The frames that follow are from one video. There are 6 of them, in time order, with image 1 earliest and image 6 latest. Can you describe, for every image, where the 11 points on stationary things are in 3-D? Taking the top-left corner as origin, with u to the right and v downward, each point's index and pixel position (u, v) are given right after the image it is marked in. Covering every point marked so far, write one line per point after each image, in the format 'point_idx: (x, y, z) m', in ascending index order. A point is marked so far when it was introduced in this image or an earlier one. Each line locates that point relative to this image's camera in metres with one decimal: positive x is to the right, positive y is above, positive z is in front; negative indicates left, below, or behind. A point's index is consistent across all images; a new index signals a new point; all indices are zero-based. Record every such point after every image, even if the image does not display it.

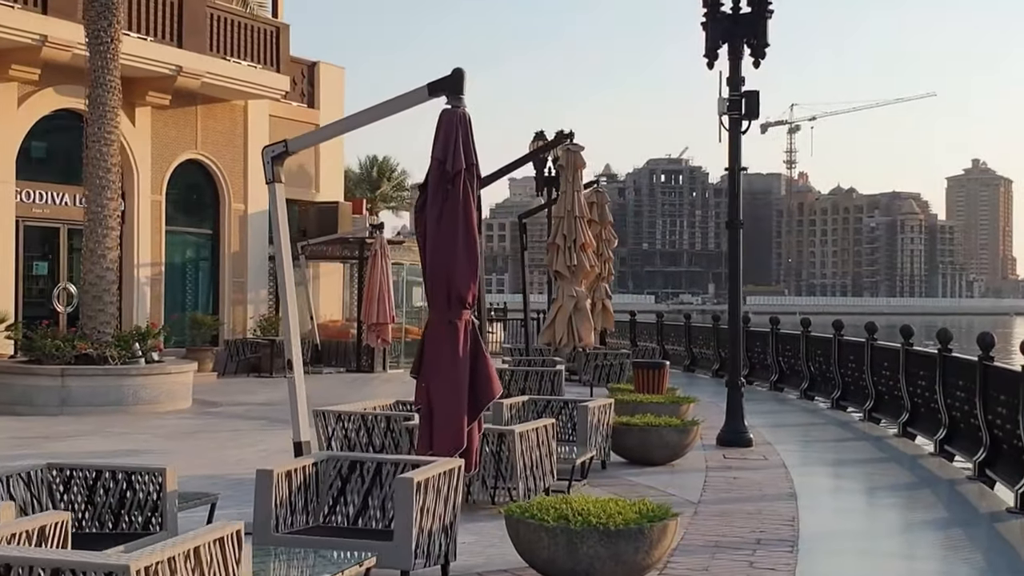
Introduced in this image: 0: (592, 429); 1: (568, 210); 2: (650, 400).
0: (+0.7, -1.3, +9.9) m
1: (+0.7, +1.0, +13.1) m
2: (+1.7, -1.4, +13.1) m
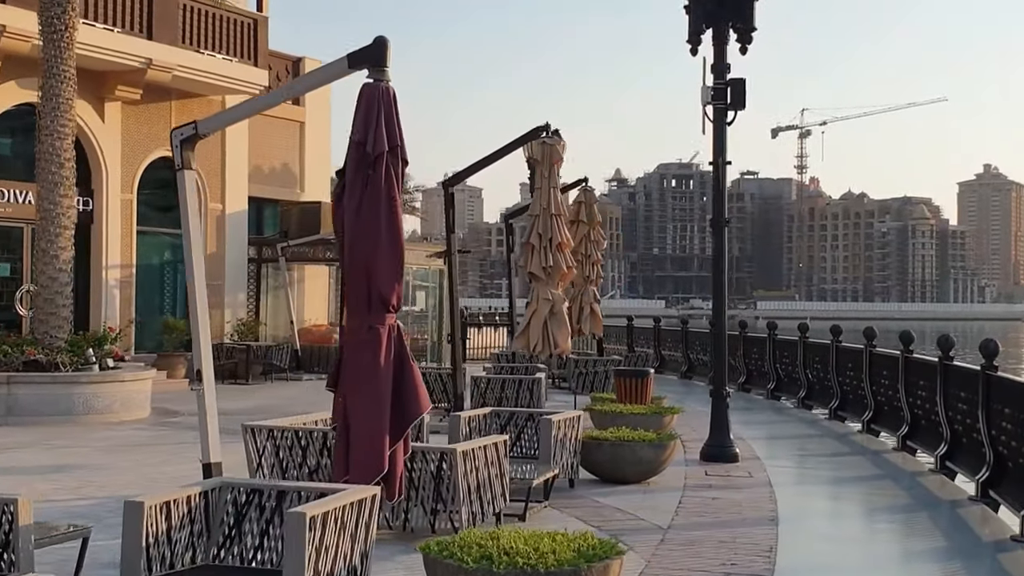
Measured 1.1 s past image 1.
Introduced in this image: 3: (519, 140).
0: (+0.4, -1.3, +9.0) m
1: (+0.4, +0.9, +12.3) m
2: (+1.3, -1.4, +12.2) m
3: (+0.1, +1.7, +12.6) m
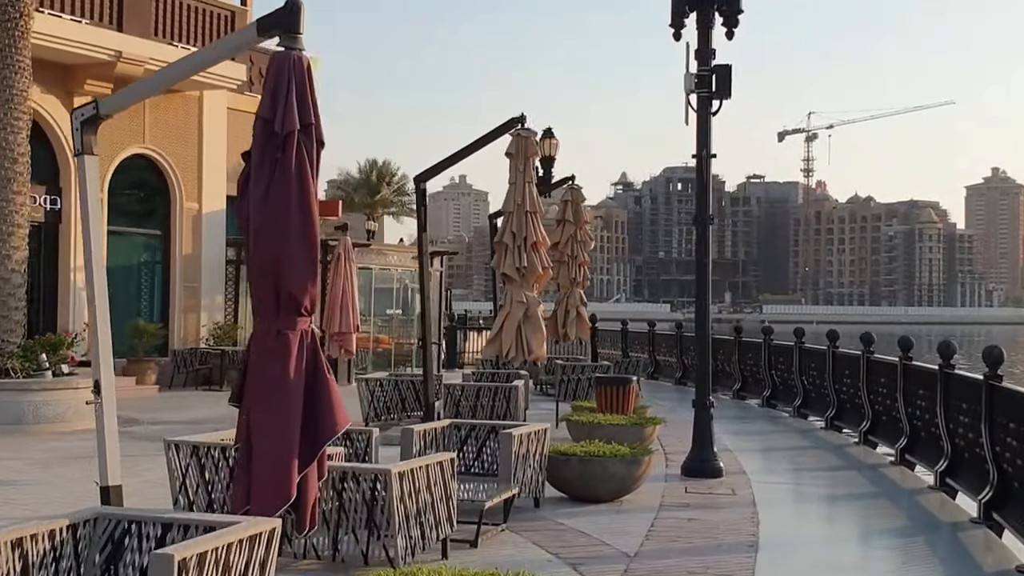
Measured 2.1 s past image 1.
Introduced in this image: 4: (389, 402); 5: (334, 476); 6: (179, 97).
0: (+0.1, -1.3, +8.2) m
1: (+0.1, +0.9, +11.5) m
2: (+1.0, -1.4, +11.5) m
3: (-0.2, +1.7, +11.8) m
4: (-1.5, -1.5, +13.5) m
5: (-1.0, -1.1, +6.3) m
6: (-6.2, +3.6, +20.0) m
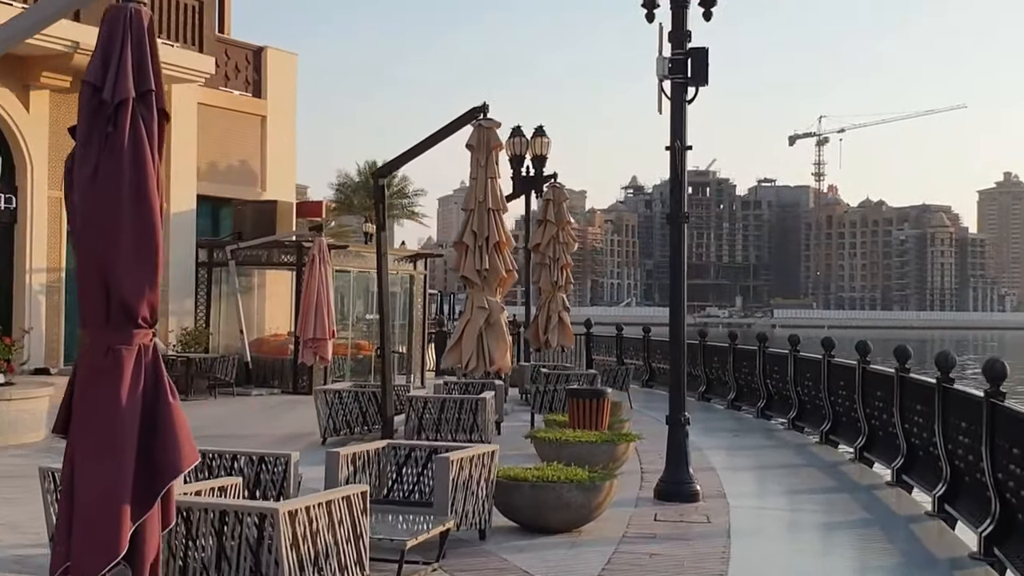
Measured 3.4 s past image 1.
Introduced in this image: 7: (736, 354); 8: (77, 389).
0: (-0.4, -1.4, +7.3) m
1: (-0.3, +0.9, +10.6) m
2: (+0.6, -1.5, +10.5) m
3: (-0.6, +1.7, +10.9) m
4: (-1.9, -1.5, +12.6) m
5: (-1.5, -1.1, +5.4) m
6: (-6.5, +3.5, +19.1) m
7: (+4.0, -1.2, +19.0) m
8: (-1.7, -0.4, +4.2) m
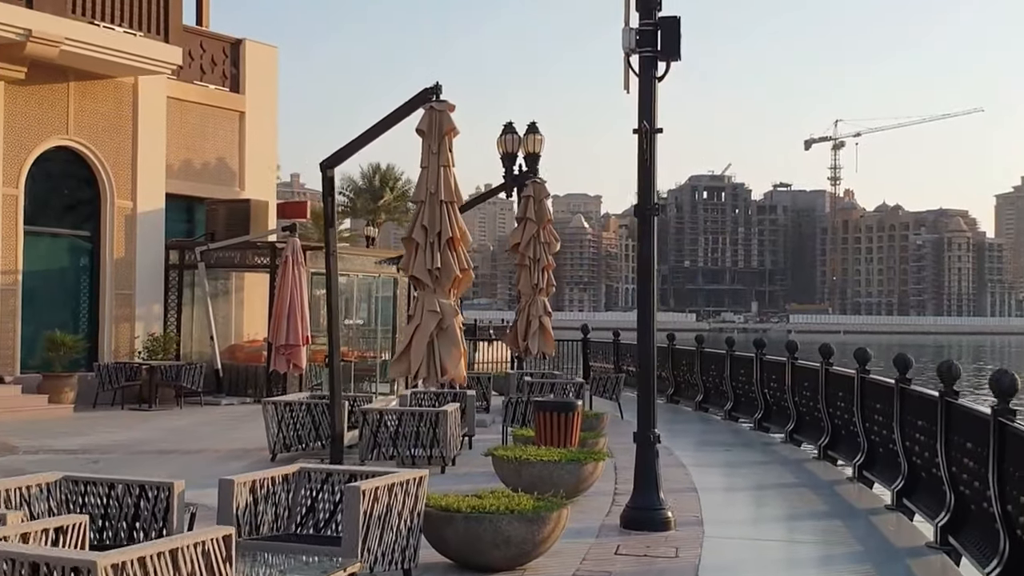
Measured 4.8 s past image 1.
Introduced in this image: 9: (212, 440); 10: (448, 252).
0: (-0.8, -1.4, +6.2) m
1: (-0.7, +0.9, +9.5) m
2: (+0.2, -1.5, +9.4) m
3: (-1.0, +1.7, +9.8) m
4: (-2.3, -1.5, +11.5) m
5: (-2.0, -1.1, +4.3) m
6: (-6.8, +3.5, +18.2) m
7: (+3.7, -1.2, +17.9) m
8: (-2.2, -0.4, +3.2) m
9: (-3.8, -1.9, +13.4) m
10: (-0.6, +0.3, +9.6) m
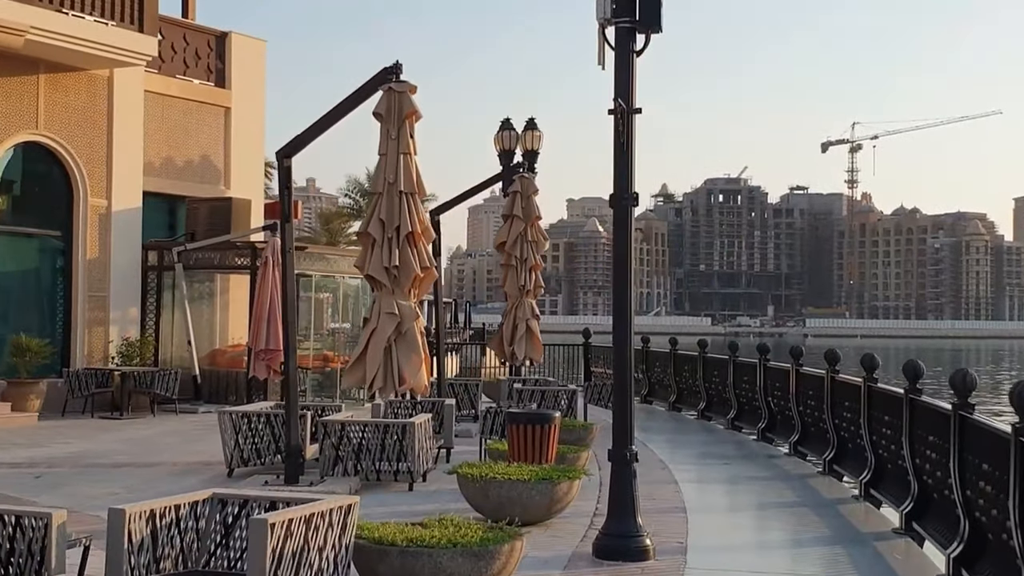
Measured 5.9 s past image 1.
0: (-1.1, -1.3, +5.3) m
1: (-1.0, +0.9, +8.6) m
2: (0.0, -1.5, +8.5) m
3: (-1.2, +1.7, +9.0) m
4: (-2.5, -1.5, +10.7) m
5: (-2.3, -1.1, +3.4) m
6: (-6.9, +3.4, +17.4) m
7: (+3.5, -1.3, +16.9) m
8: (-2.6, -0.4, +2.3) m
9: (-4.0, -1.9, +12.6) m
10: (-0.8, +0.3, +8.7) m
